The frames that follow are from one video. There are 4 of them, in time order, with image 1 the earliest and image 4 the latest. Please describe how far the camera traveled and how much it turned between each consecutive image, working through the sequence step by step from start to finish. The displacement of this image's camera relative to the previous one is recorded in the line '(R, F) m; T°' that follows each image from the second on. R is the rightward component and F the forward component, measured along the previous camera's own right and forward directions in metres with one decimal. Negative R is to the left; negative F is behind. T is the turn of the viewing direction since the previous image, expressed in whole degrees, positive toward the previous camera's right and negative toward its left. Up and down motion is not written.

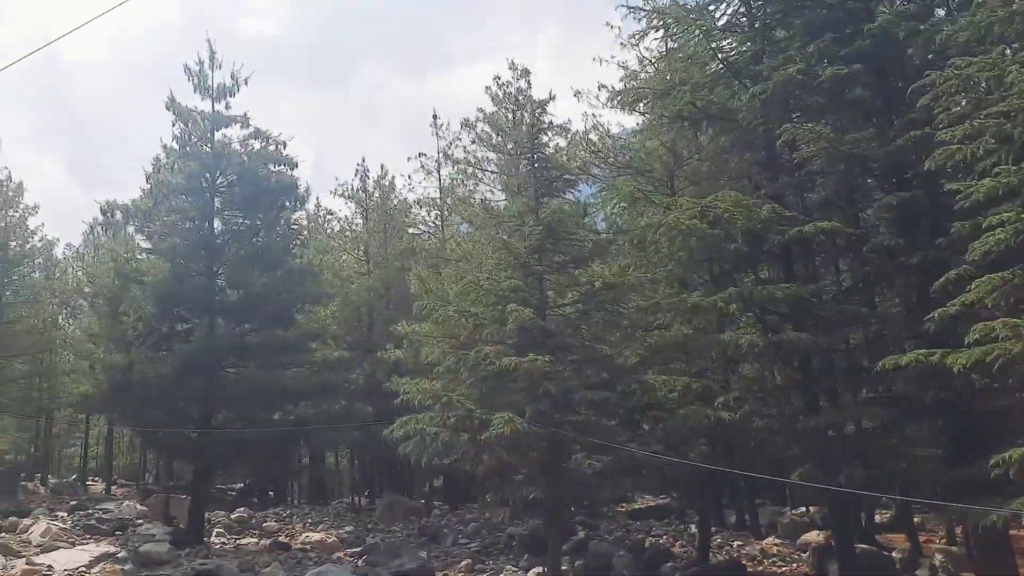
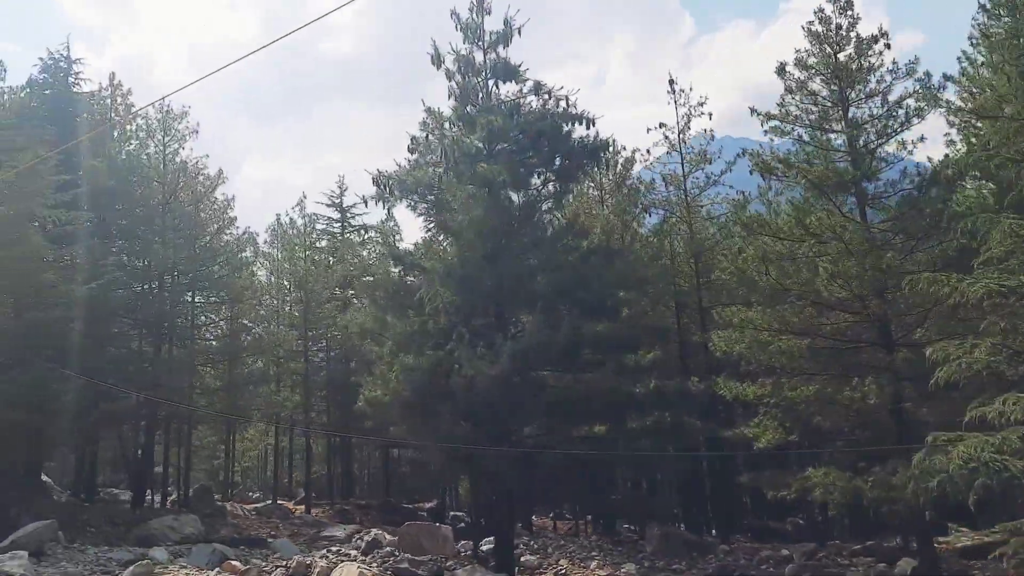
(-3.4, +2.5) m; -6°
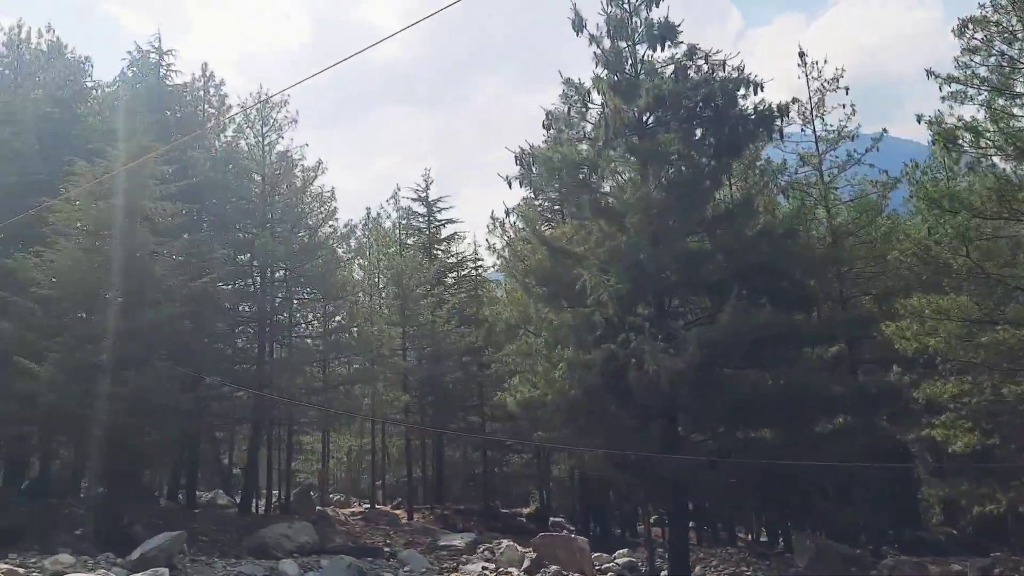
(-1.2, +1.0) m; -3°
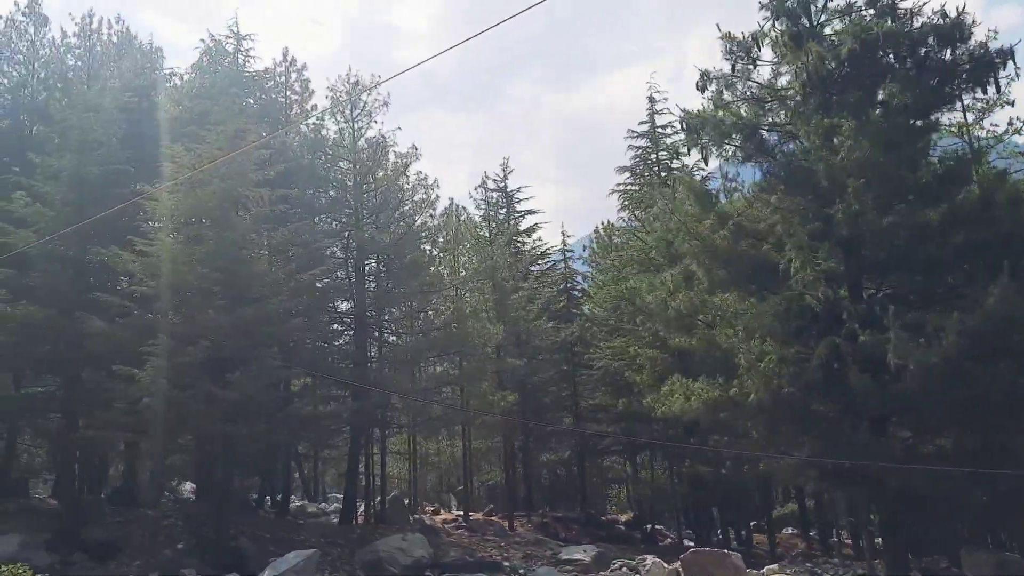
(-1.3, +1.2) m; -2°
